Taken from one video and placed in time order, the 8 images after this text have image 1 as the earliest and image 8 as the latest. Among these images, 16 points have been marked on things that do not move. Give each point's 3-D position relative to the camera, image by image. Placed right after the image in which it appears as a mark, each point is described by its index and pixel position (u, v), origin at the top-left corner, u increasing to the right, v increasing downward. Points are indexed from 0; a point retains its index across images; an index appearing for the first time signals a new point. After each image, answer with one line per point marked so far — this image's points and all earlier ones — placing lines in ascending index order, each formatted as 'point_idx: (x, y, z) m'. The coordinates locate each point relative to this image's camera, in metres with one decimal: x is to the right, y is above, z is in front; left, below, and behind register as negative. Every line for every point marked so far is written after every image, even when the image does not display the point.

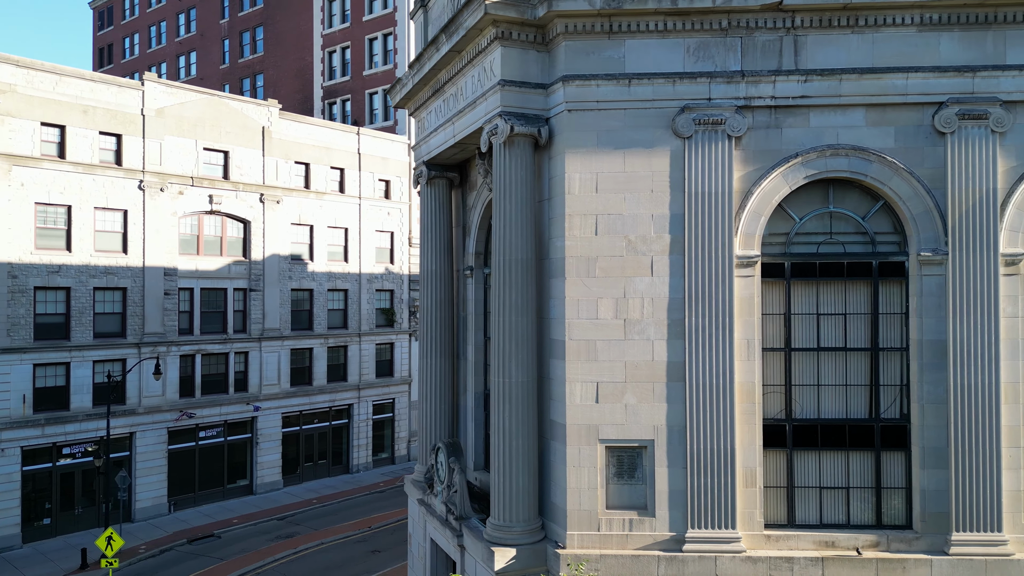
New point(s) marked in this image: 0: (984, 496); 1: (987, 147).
0: (+7.7, -3.4, +12.3) m
1: (+7.8, +2.3, +12.4) m
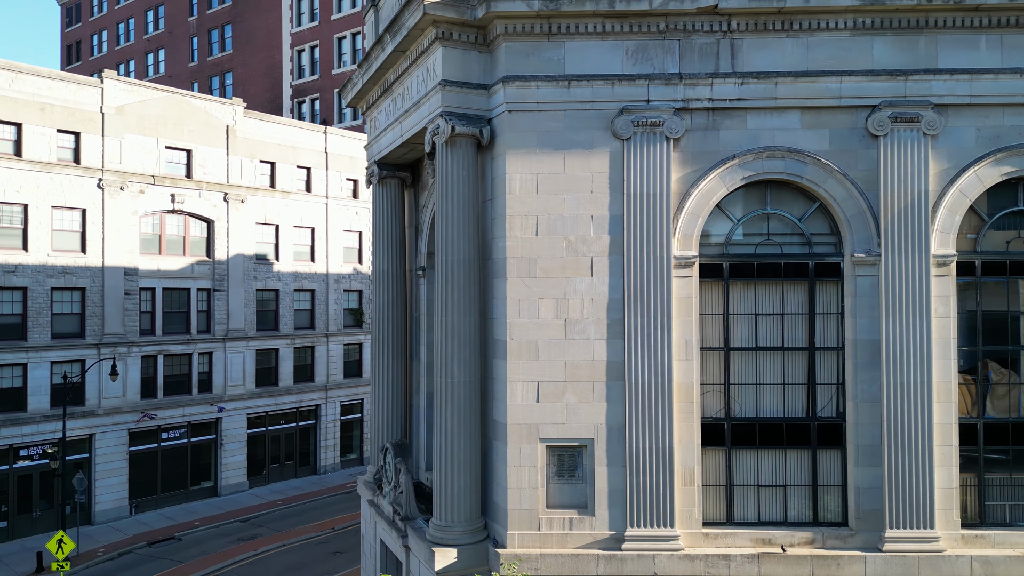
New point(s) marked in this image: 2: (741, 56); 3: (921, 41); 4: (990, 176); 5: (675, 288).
0: (+6.7, -3.4, +12.5) m
1: (+6.8, +2.3, +12.6) m
2: (+3.9, +3.9, +12.8) m
3: (+6.9, +4.2, +12.7) m
4: (+8.1, +1.9, +12.7) m
5: (+2.8, 0.0, +12.8) m
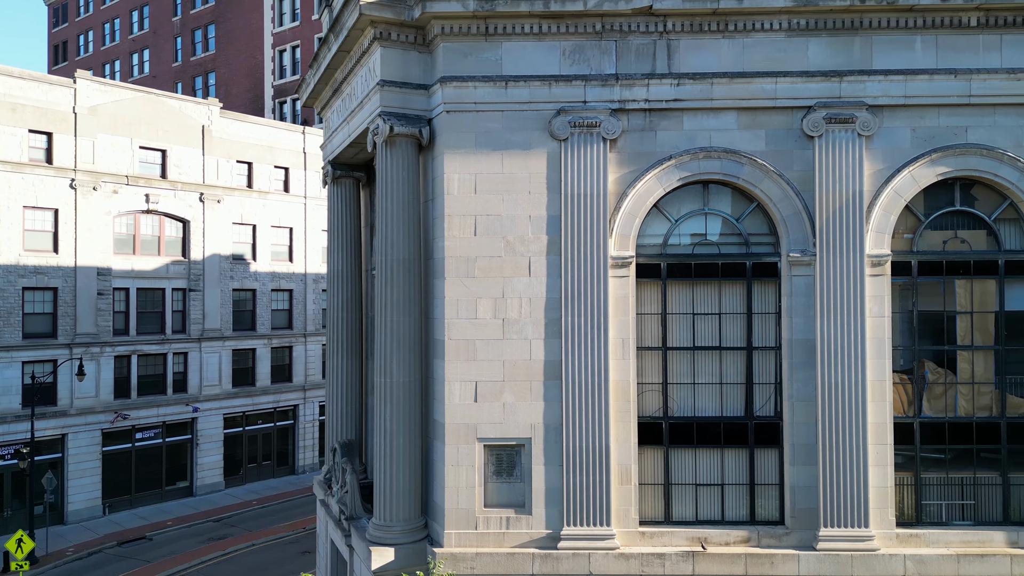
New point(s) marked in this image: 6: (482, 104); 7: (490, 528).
0: (+5.7, -3.4, +12.6) m
1: (+5.8, +2.3, +12.7) m
2: (+2.8, +3.9, +12.8) m
3: (+5.8, +4.2, +12.8) m
4: (+7.0, +1.9, +12.8) m
5: (+1.7, 0.0, +12.9) m
6: (-0.5, +3.1, +12.8) m
7: (-0.4, -4.1, +12.7) m
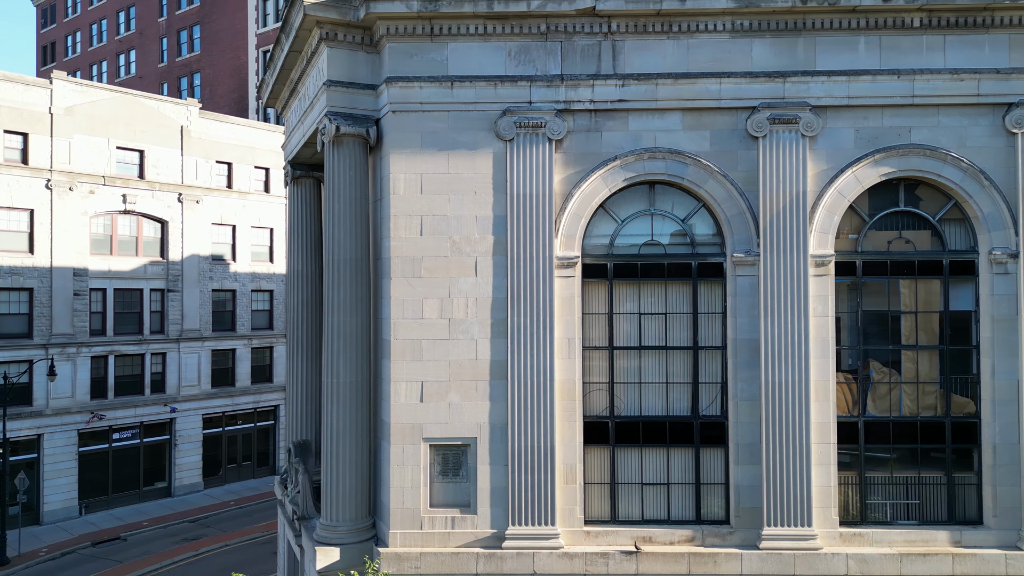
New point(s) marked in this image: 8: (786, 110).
0: (+4.7, -3.4, +12.6) m
1: (+4.8, +2.3, +12.8) m
2: (+1.9, +3.9, +12.9) m
3: (+4.9, +4.2, +12.8) m
4: (+6.1, +1.9, +12.9) m
5: (+0.8, 0.0, +12.9) m
6: (-1.4, +3.1, +12.9) m
7: (-1.3, -4.1, +12.8) m
8: (+4.6, +3.0, +12.7) m
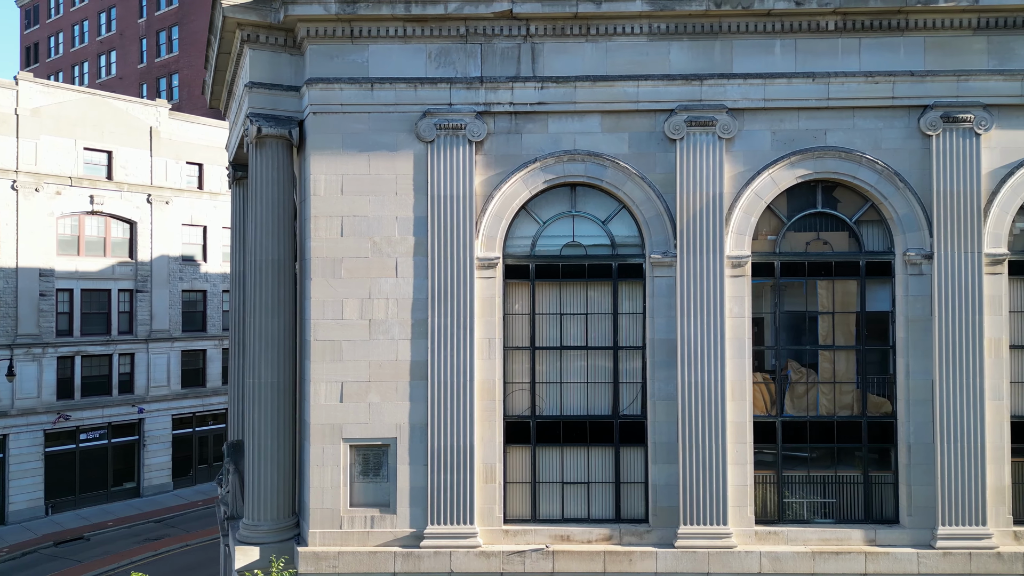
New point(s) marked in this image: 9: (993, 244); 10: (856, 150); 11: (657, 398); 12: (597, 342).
0: (+3.3, -3.4, +12.7) m
1: (+3.4, +2.3, +12.9) m
2: (+0.5, +3.9, +13.0) m
3: (+3.5, +4.2, +12.9) m
4: (+4.7, +1.9, +13.0) m
5: (-0.6, 0.0, +13.0) m
6: (-2.8, +3.1, +13.0) m
7: (-2.7, -4.1, +12.9) m
8: (+3.3, +3.0, +12.8) m
9: (+8.2, +0.8, +12.8) m
10: (+5.9, +2.4, +12.9) m
11: (+2.5, -1.9, +12.9) m
12: (+1.5, -1.0, +13.4) m
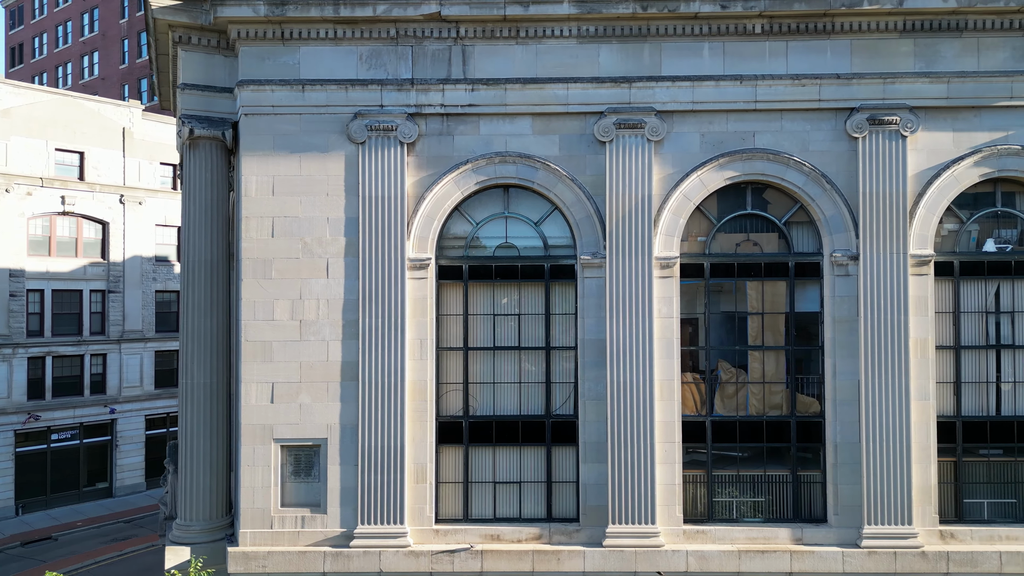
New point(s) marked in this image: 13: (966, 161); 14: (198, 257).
0: (+2.1, -3.4, +12.8) m
1: (+2.2, +2.3, +12.9) m
2: (-0.7, +3.9, +13.1) m
3: (+2.3, +4.1, +13.0) m
4: (+3.5, +1.9, +13.1) m
5: (-1.8, 0.0, +13.1) m
6: (-4.0, +3.1, +13.0) m
7: (-3.9, -4.1, +12.9) m
8: (+2.1, +3.0, +12.9) m
9: (+7.0, +0.7, +12.9) m
10: (+4.7, +2.3, +13.0) m
11: (+1.3, -1.9, +13.0) m
12: (+0.3, -1.0, +13.5) m
13: (+7.7, +2.2, +12.8) m
14: (-5.6, +0.6, +13.4) m
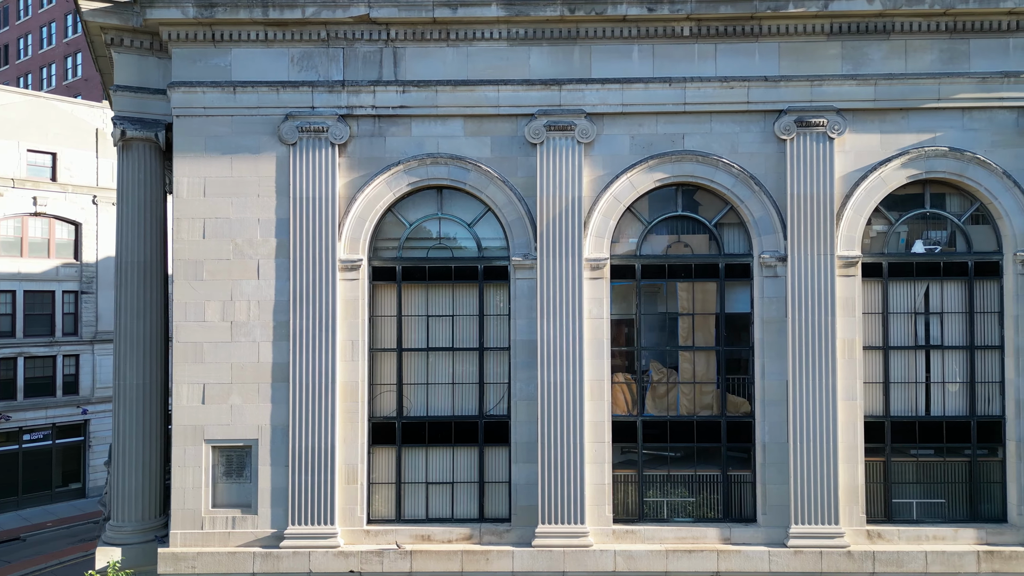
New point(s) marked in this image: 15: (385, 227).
0: (+0.9, -3.5, +12.9) m
1: (+1.0, +2.3, +13.0) m
2: (-1.9, +3.9, +13.1) m
3: (+1.1, +4.1, +13.1) m
4: (+2.3, +1.9, +13.1) m
5: (-3.0, -0.1, +13.2) m
6: (-5.2, +3.1, +13.1) m
7: (-5.1, -4.1, +13.0) m
8: (+0.9, +3.0, +13.0) m
9: (+5.8, +0.7, +13.0) m
10: (+3.5, +2.3, +13.0) m
11: (+0.1, -1.9, +13.1) m
12: (-0.9, -1.0, +13.5) m
13: (+6.5, +2.1, +12.9) m
14: (-6.8, +0.5, +13.4) m
15: (-2.3, +1.1, +13.5) m
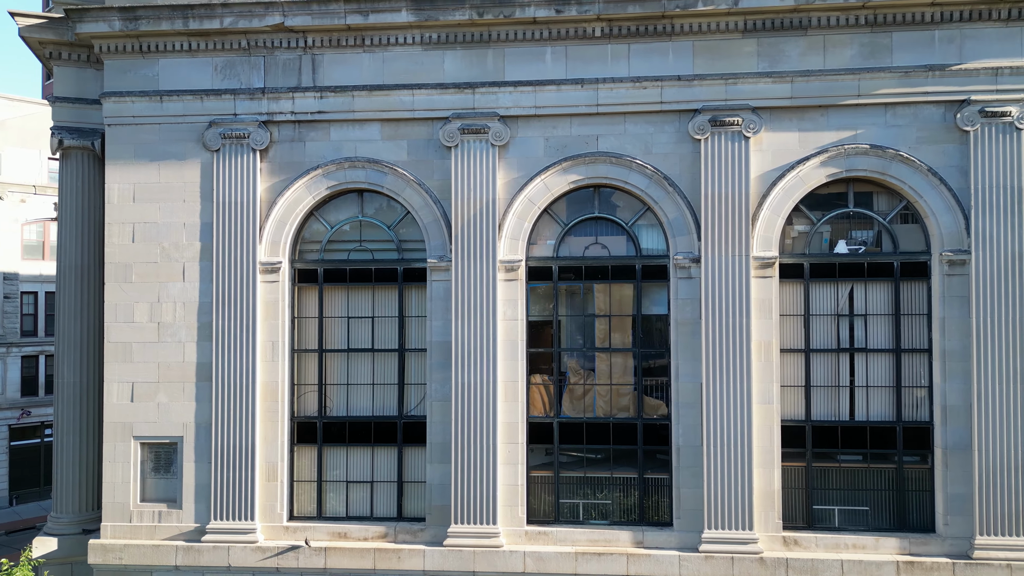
0: (-0.6, -3.5, +12.9) m
1: (-0.5, +2.2, +13.1) m
2: (-3.4, +3.9, +13.4) m
3: (-0.4, +4.1, +13.2) m
4: (+0.8, +1.8, +13.1) m
5: (-4.5, -0.1, +13.5) m
6: (-6.7, +3.1, +13.6) m
7: (-6.6, -4.2, +13.5) m
8: (-0.6, +2.9, +13.1) m
9: (+4.2, +0.7, +12.7) m
10: (+2.0, +2.3, +12.9) m
11: (-1.4, -2.0, +13.2) m
12: (-2.3, -1.0, +13.7) m
13: (+5.0, +2.1, +12.6) m
14: (-8.2, +0.5, +14.0) m
15: (-3.8, +1.0, +13.8) m
